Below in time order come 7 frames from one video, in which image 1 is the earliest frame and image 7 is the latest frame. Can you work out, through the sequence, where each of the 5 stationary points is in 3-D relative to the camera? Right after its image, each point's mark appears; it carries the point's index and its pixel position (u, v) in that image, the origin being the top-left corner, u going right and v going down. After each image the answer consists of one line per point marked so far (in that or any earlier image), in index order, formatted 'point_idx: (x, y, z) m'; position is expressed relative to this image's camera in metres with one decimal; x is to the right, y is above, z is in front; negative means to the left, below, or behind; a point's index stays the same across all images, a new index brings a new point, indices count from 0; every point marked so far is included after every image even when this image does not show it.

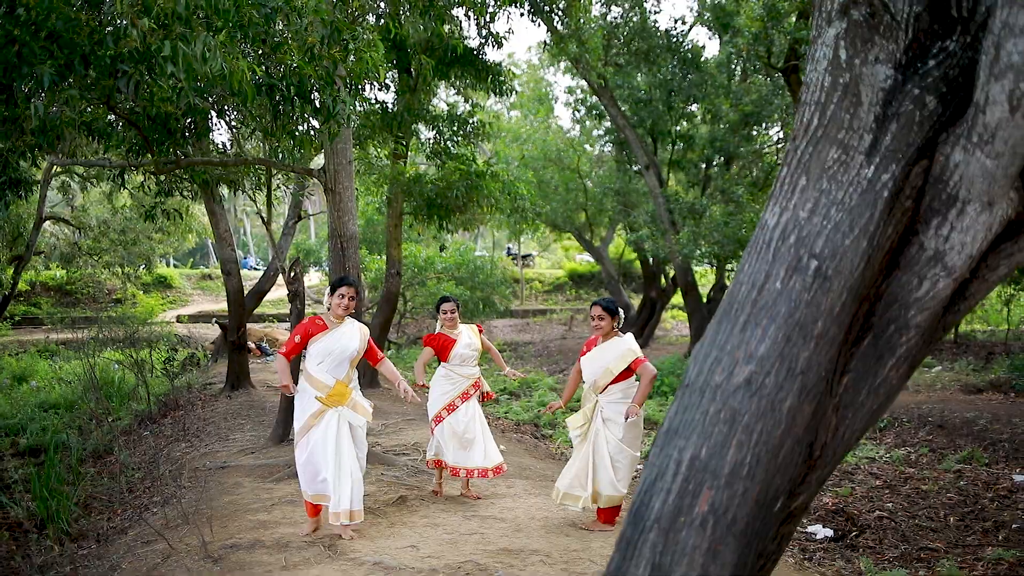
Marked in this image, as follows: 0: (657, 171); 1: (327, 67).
0: (+2.9, +2.3, +15.8) m
1: (-1.2, +1.5, +5.2) m
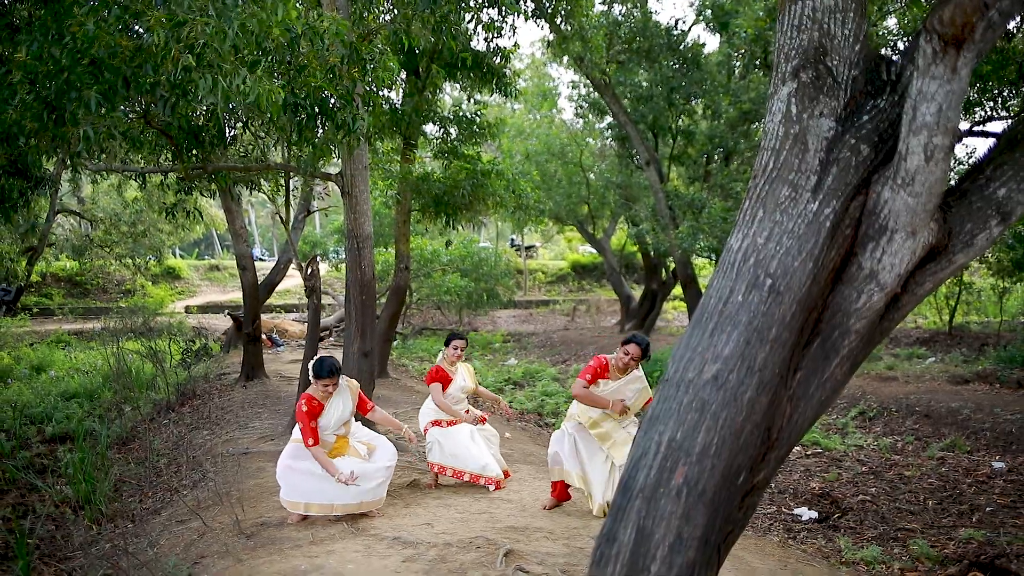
0: (+3.0, +2.5, +16.2) m
1: (-1.2, +1.5, +5.6) m
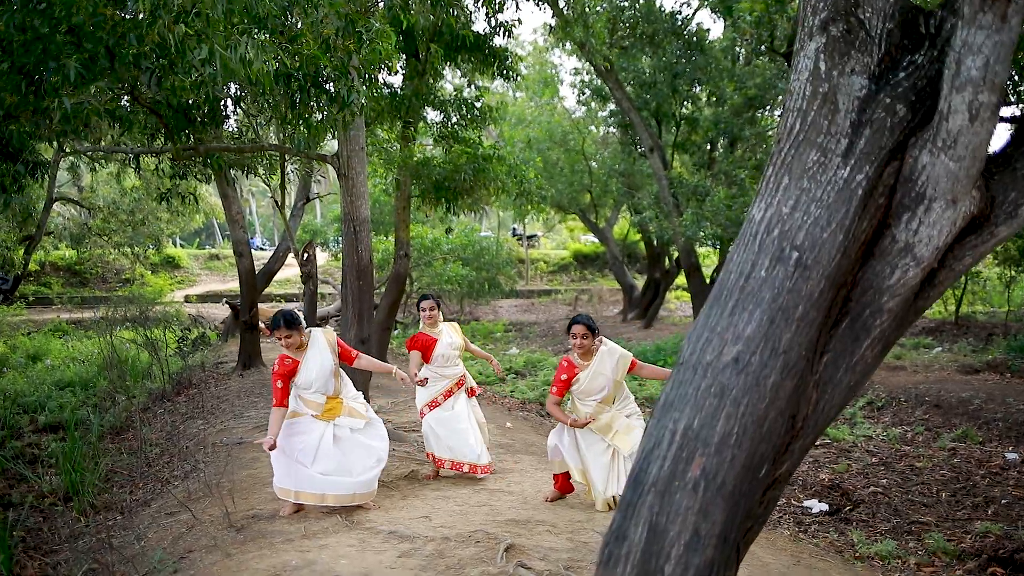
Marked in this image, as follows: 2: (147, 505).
0: (+3.0, +2.7, +15.9) m
1: (-1.2, +1.6, +5.4) m
2: (-2.8, -1.6, +5.9) m
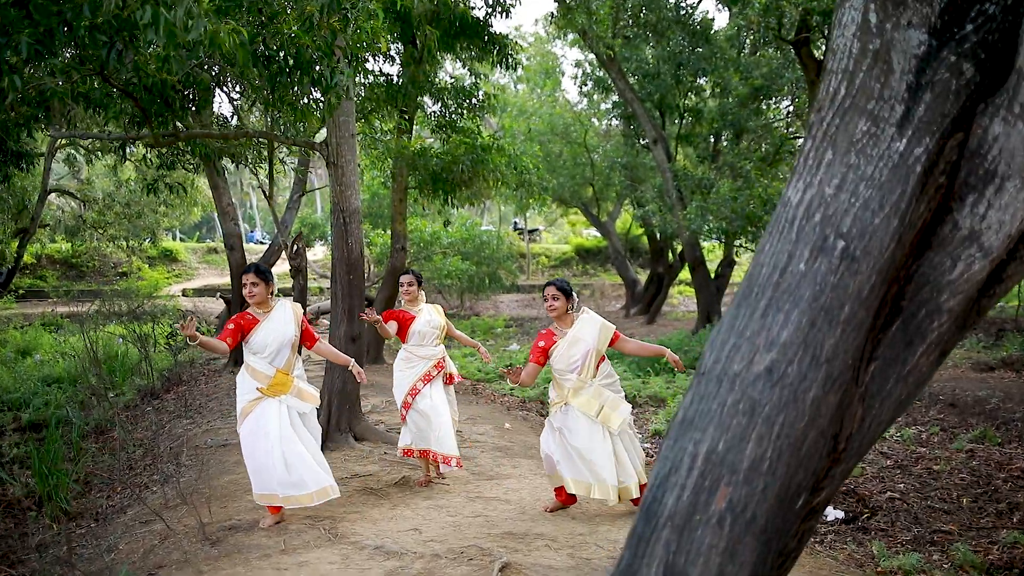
0: (+3.0, +2.8, +15.5) m
1: (-1.2, +1.6, +5.0) m
2: (-2.8, -1.6, +5.6) m
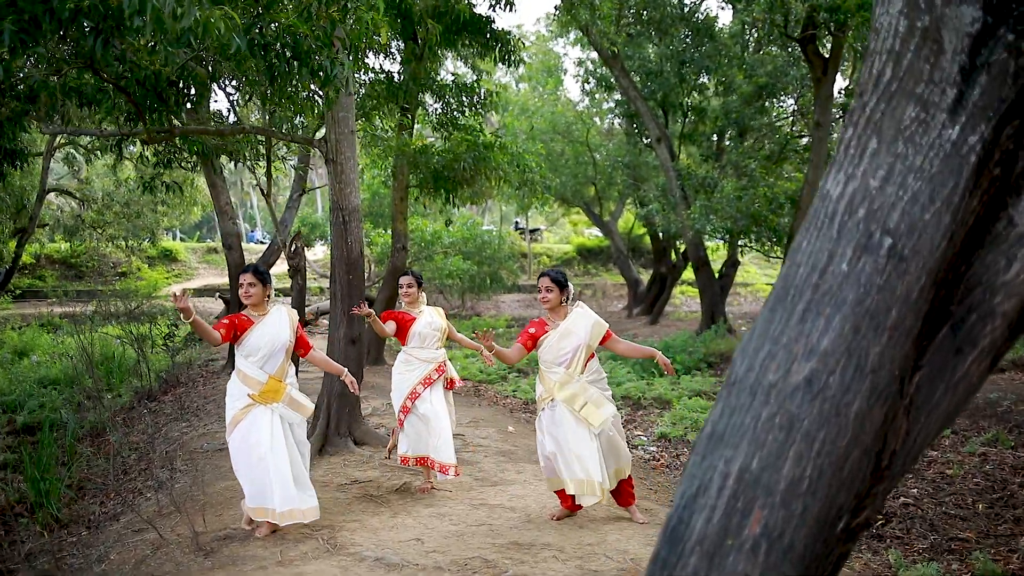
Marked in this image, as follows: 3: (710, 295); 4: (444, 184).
0: (+3.1, +2.8, +15.4) m
1: (-1.2, +1.6, +4.9) m
2: (-2.7, -1.6, +5.4) m
3: (+3.9, -0.1, +15.6) m
4: (-0.9, +1.4, +10.5) m
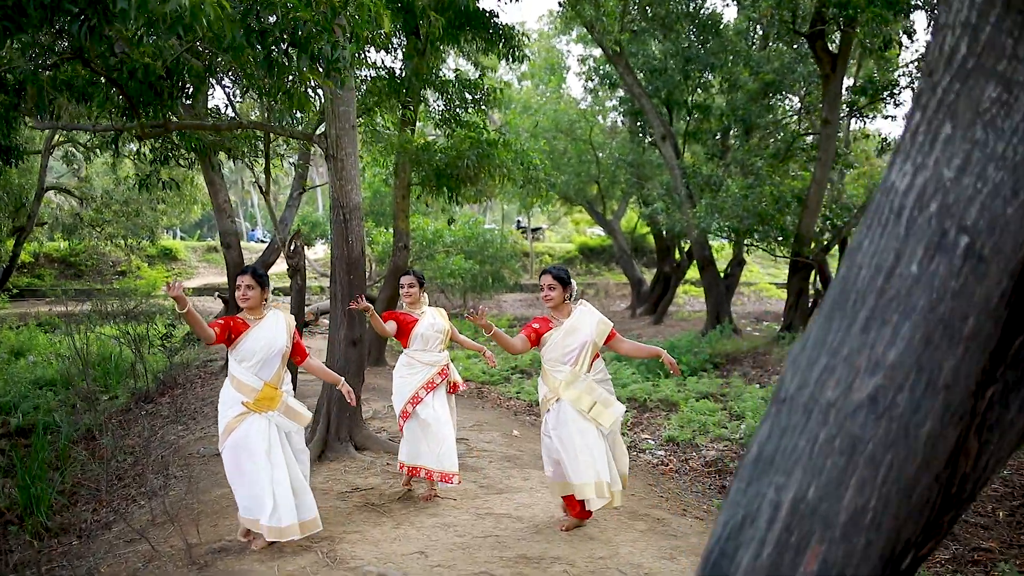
0: (+3.1, +2.8, +15.2) m
1: (-1.1, +1.6, +4.7) m
2: (-2.7, -1.6, +5.2) m
3: (+4.0, -0.1, +15.4) m
4: (-0.9, +1.4, +10.3) m
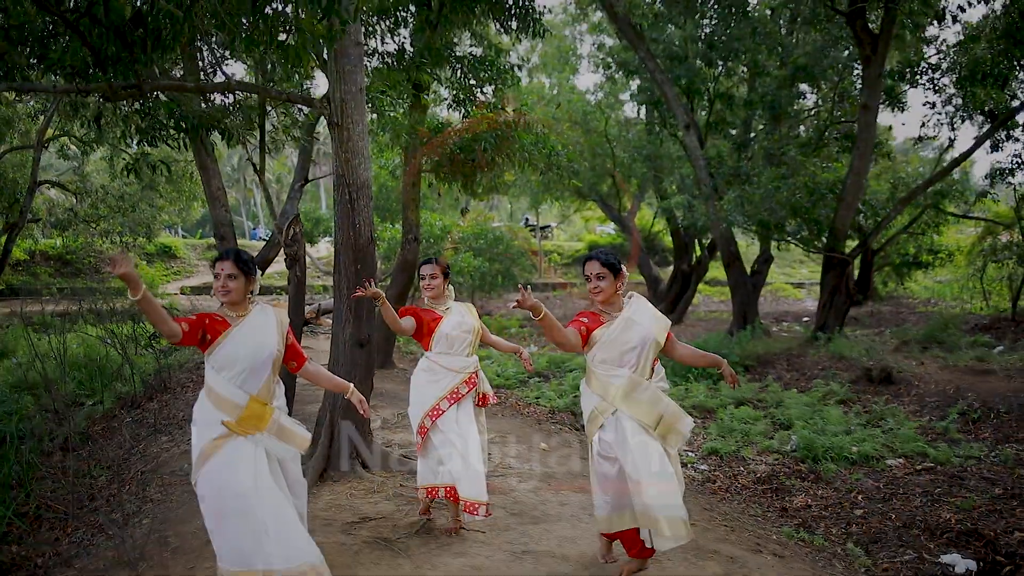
0: (+3.4, +2.9, +14.3) m
1: (-0.9, +1.7, +3.8) m
2: (-2.5, -1.5, +4.4) m
3: (+4.3, -0.1, +14.5) m
4: (-0.6, +1.5, +9.5) m
